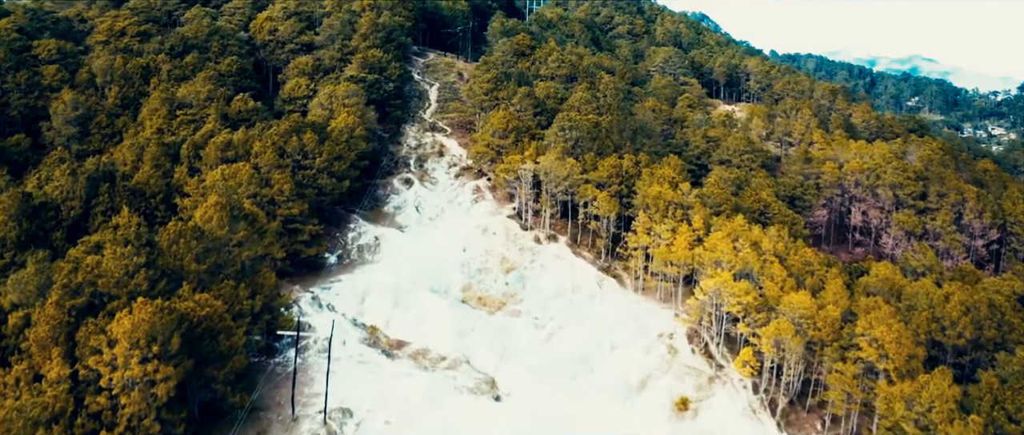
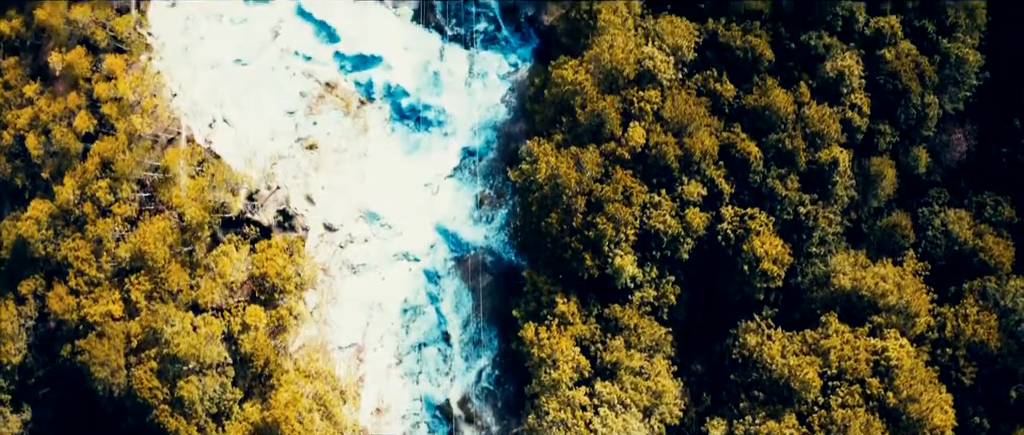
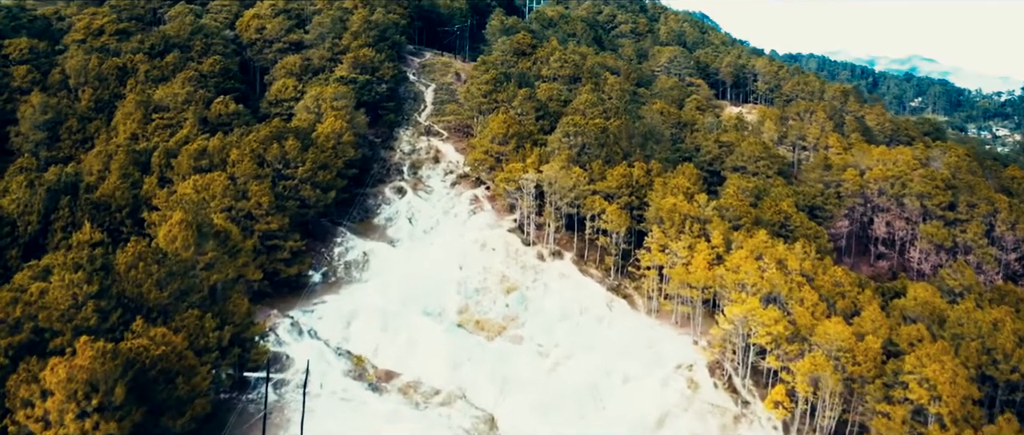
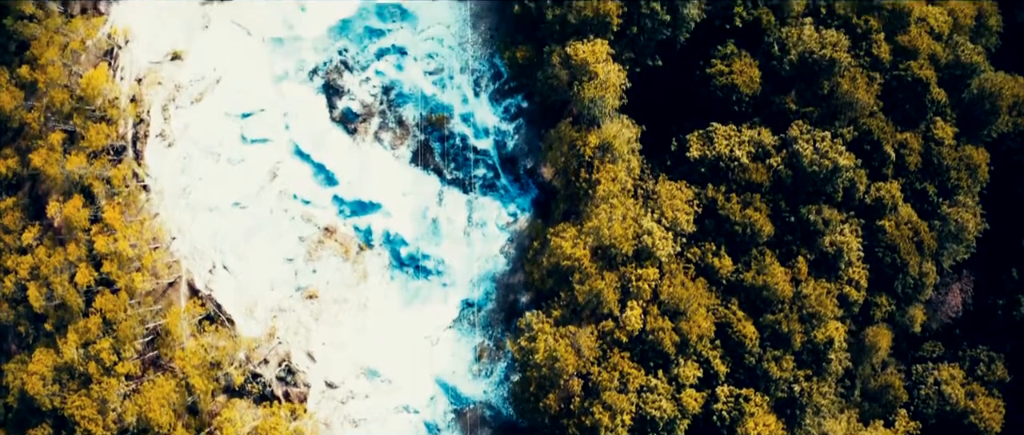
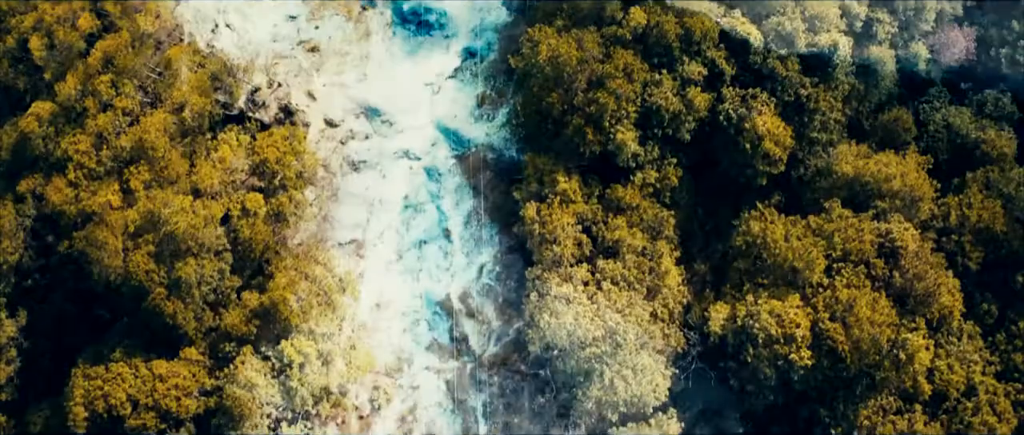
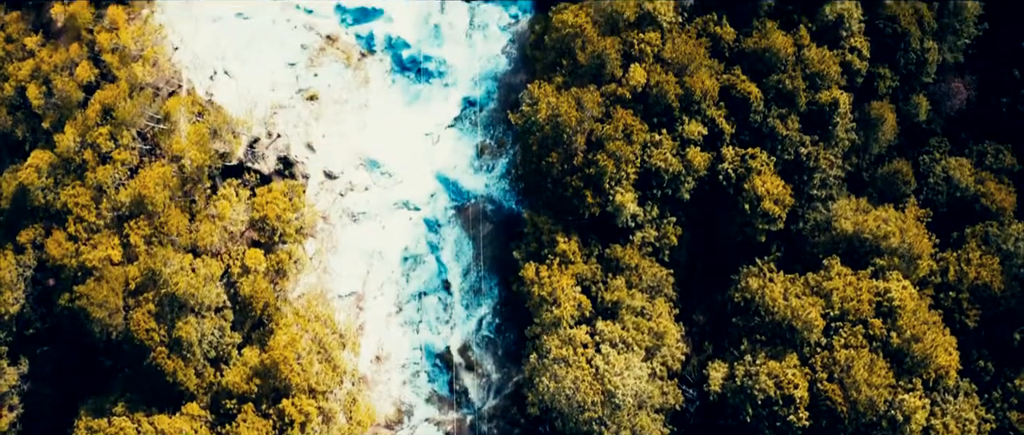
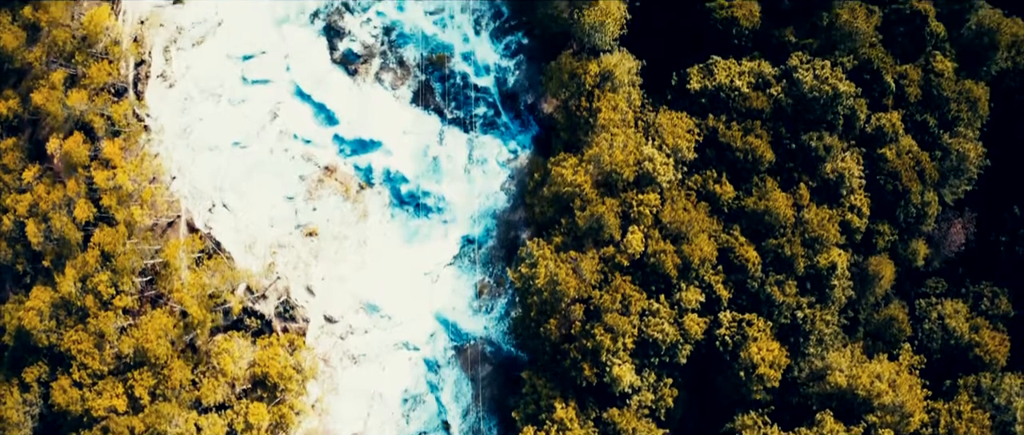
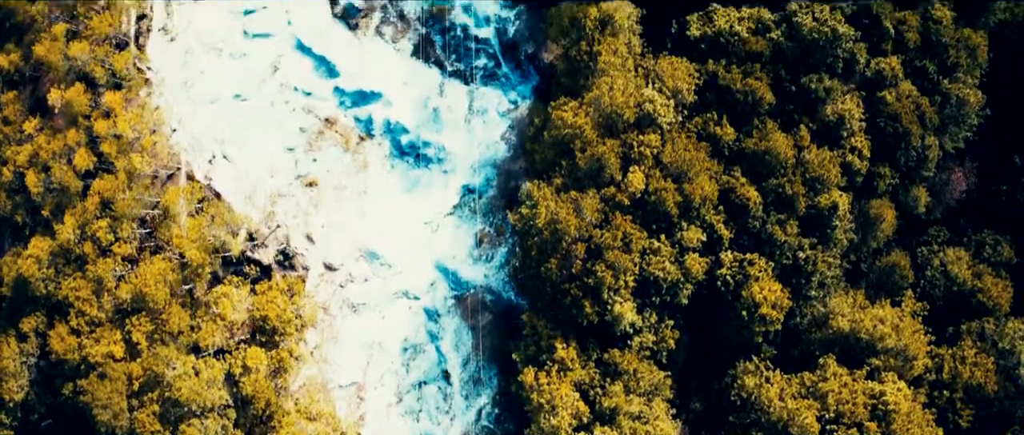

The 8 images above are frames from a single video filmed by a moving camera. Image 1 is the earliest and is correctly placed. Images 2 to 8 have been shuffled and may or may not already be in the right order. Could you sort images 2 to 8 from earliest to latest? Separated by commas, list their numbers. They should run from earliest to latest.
3, 5, 6, 2, 8, 7, 4
